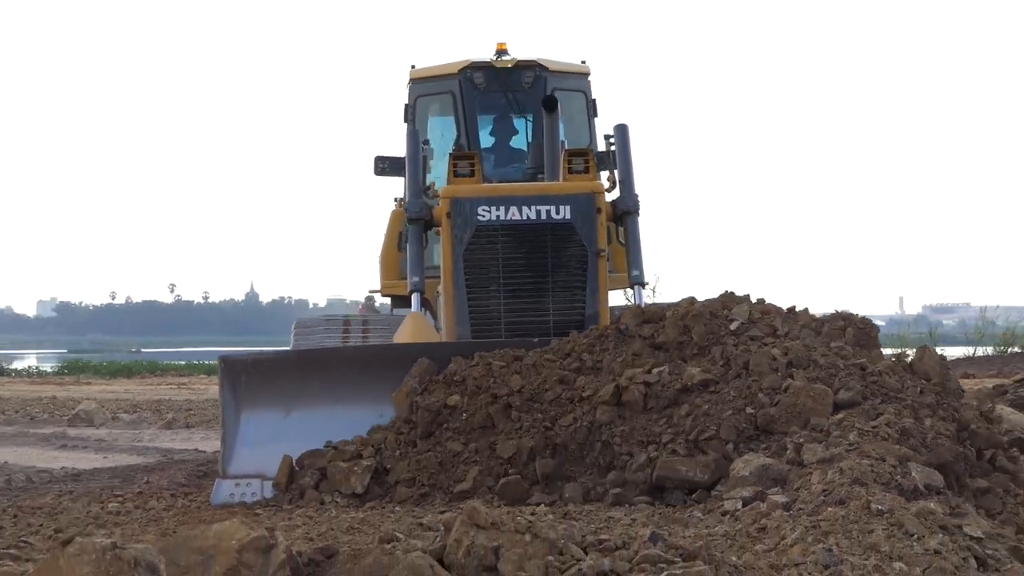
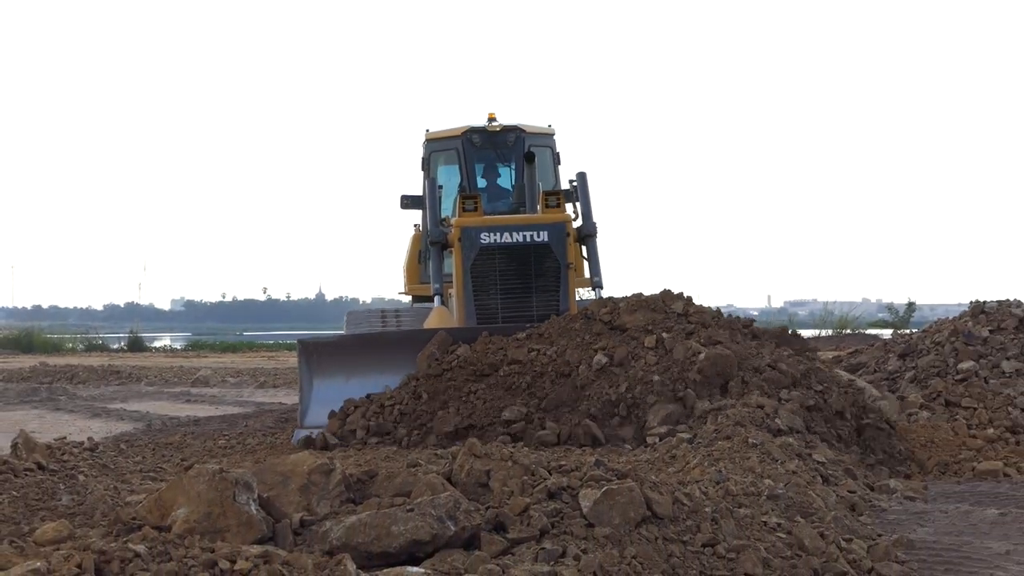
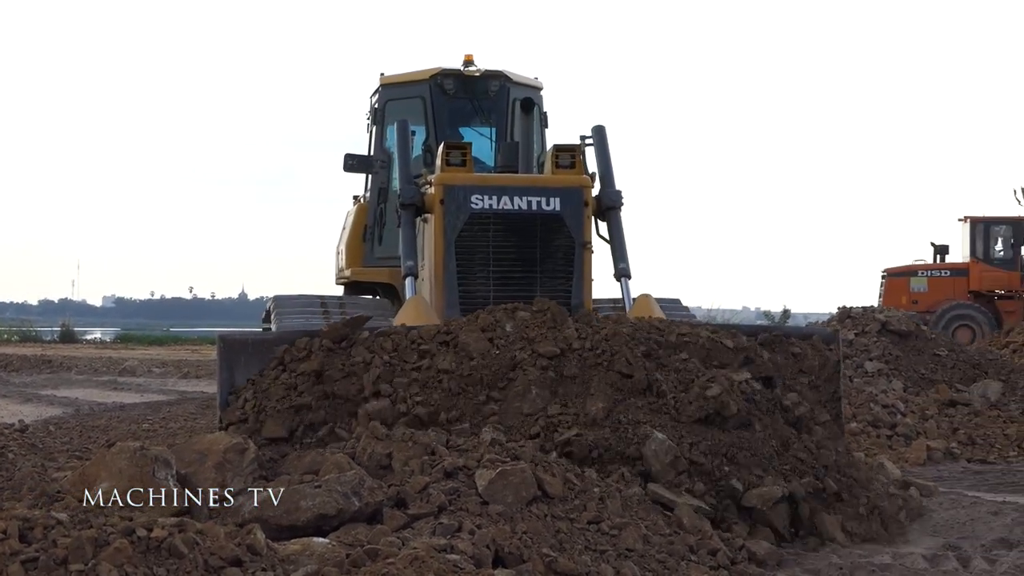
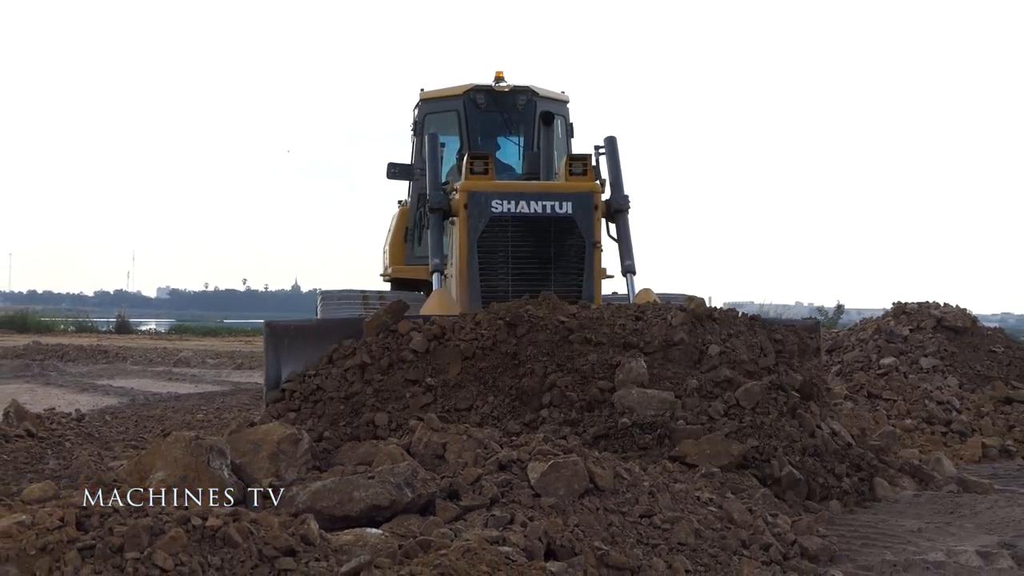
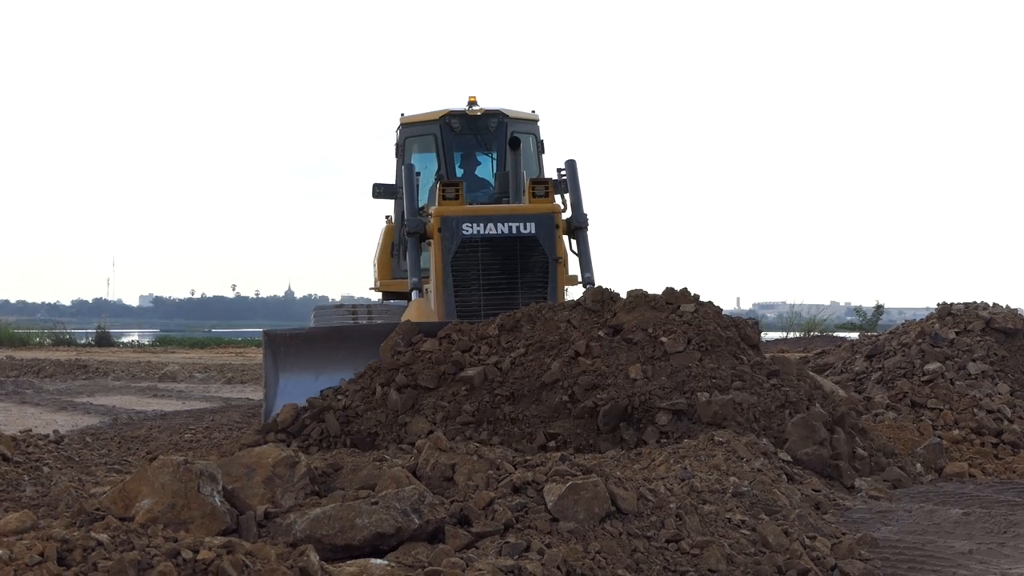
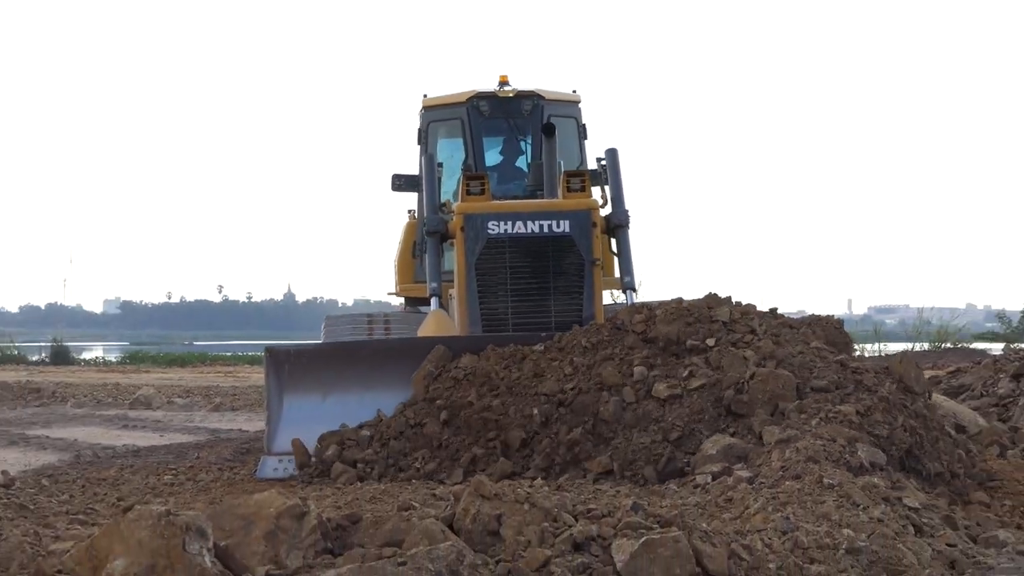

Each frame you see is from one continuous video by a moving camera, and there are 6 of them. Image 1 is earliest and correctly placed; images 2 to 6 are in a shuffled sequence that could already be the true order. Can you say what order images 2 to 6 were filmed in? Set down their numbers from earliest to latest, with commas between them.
6, 2, 5, 4, 3
